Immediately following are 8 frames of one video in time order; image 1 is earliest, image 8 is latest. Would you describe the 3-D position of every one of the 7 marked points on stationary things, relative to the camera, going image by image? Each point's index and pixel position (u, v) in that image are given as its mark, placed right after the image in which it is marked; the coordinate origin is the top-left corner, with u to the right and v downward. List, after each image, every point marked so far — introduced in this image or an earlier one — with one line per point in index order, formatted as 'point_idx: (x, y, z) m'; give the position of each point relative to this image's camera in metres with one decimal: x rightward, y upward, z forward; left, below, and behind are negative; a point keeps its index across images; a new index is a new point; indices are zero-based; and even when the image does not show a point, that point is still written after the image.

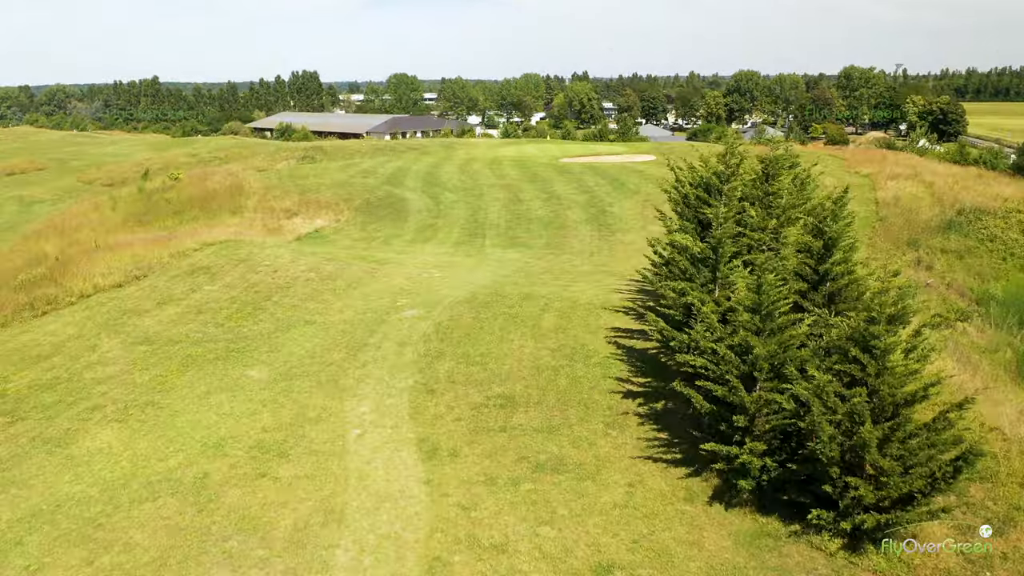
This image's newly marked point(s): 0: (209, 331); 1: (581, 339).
0: (-6.7, -1.0, +18.2) m
1: (+1.4, -1.1, +17.0) m
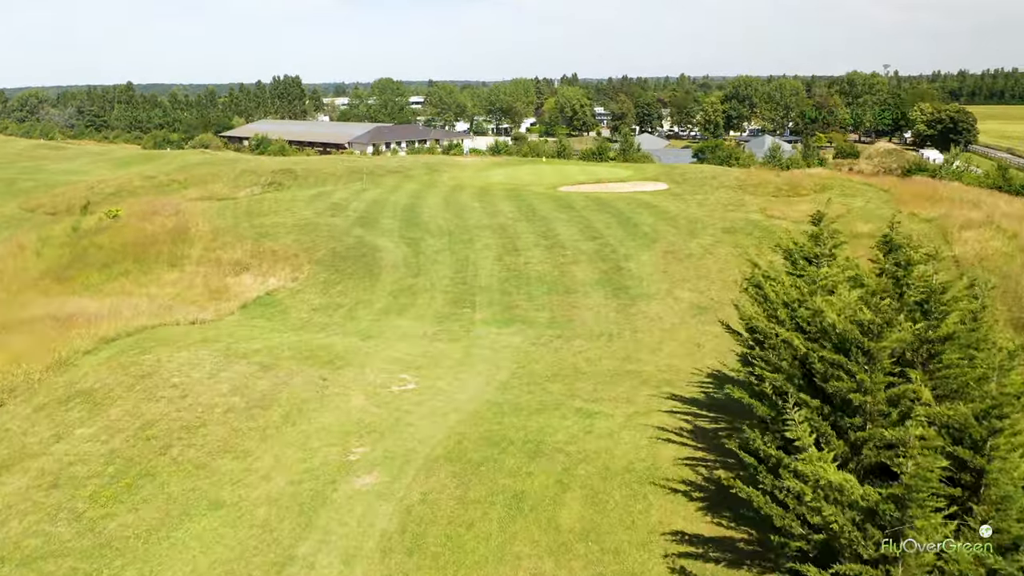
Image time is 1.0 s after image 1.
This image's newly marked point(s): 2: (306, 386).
0: (-6.6, -3.6, +12.0) m
1: (+1.5, -3.6, +10.9) m
2: (-4.4, -2.1, +17.5) m
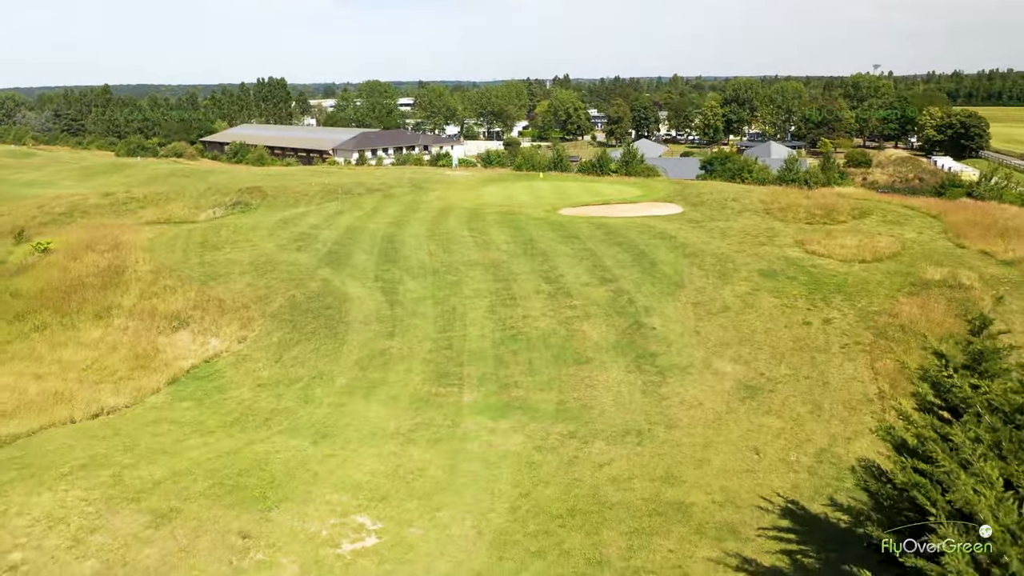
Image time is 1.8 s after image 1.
0: (-6.6, -5.4, +6.5) m
1: (+1.6, -5.4, +5.6) m
2: (-4.4, -3.9, +12.1) m
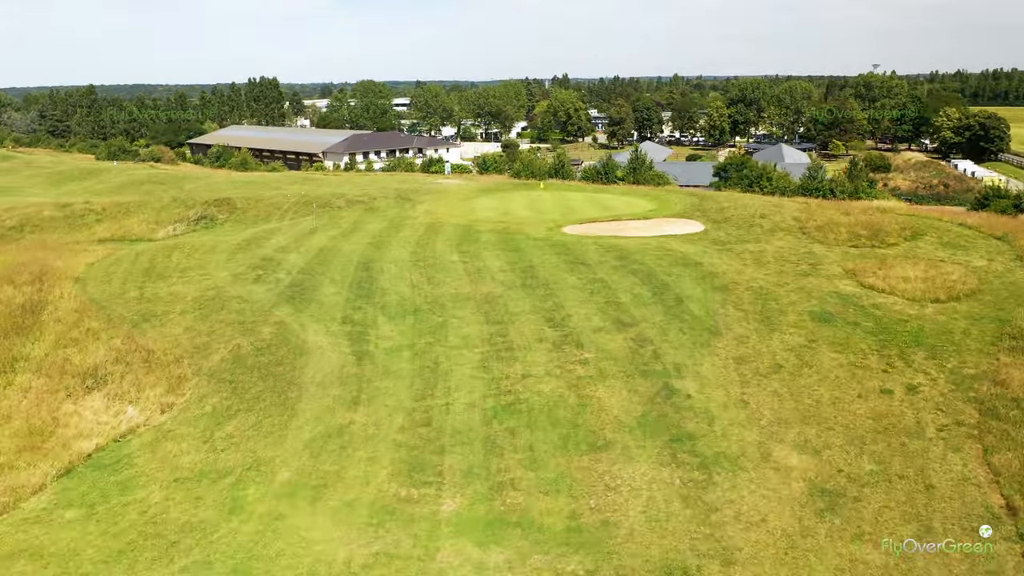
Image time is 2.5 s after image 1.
0: (-6.6, -6.6, +1.5) m
1: (+1.6, -6.7, +0.6) m
2: (-4.4, -5.2, +7.1) m
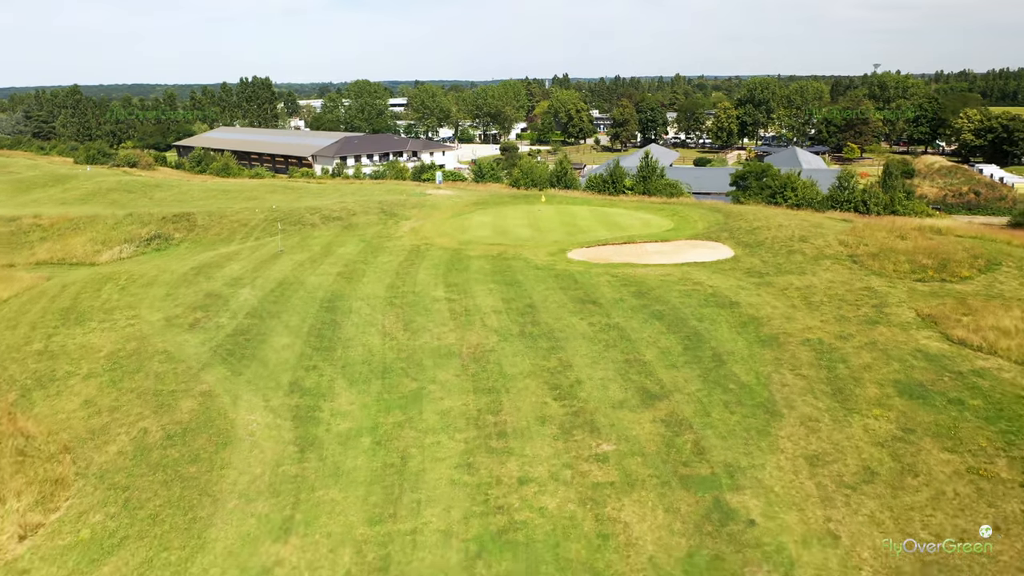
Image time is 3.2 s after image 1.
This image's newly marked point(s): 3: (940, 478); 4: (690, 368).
0: (-6.8, -8.0, -3.7) m
1: (+1.4, -8.0, -4.6) m
2: (-4.6, -6.5, +1.9) m
3: (+7.2, -3.2, +13.8) m
4: (+4.2, -1.9, +19.1) m
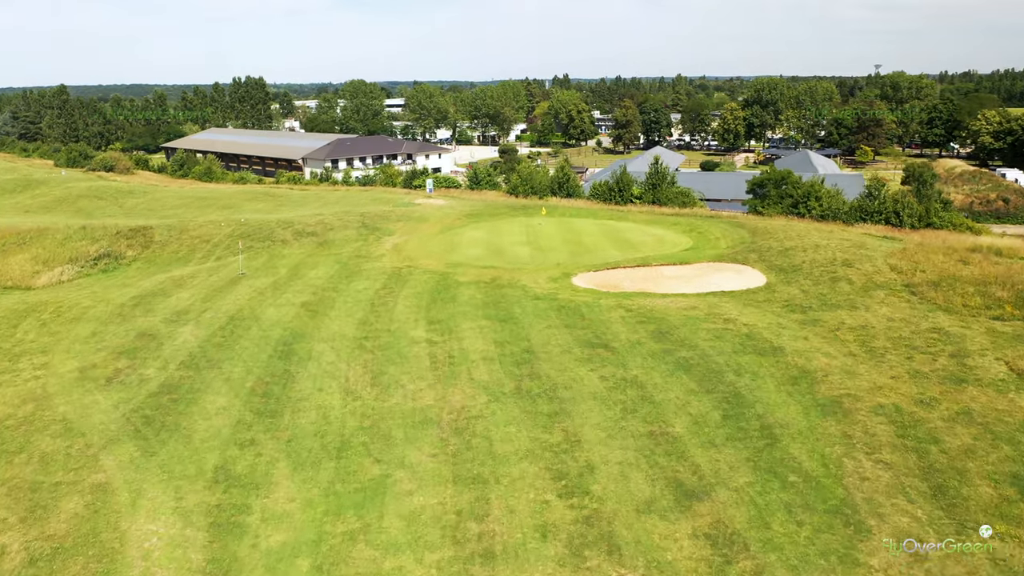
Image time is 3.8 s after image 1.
0: (-6.9, -9.0, -8.0) m
1: (+1.3, -9.0, -8.9) m
2: (-4.7, -7.5, -2.5) m
3: (+7.1, -4.2, +9.4) m
4: (+4.0, -2.9, +14.8) m
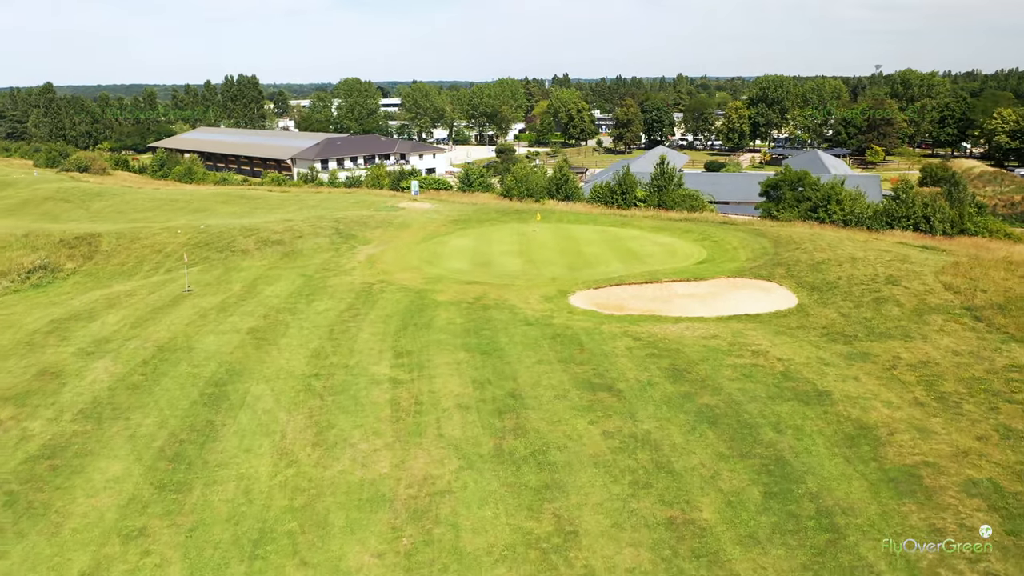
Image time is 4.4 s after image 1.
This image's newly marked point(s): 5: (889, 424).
0: (-7.3, -9.5, -11.8) m
1: (+0.9, -9.6, -12.8) m
2: (-5.1, -8.1, -6.3) m
3: (+6.7, -4.8, +5.6) m
4: (+3.7, -3.5, +10.9) m
5: (+6.6, -2.3, +14.3) m
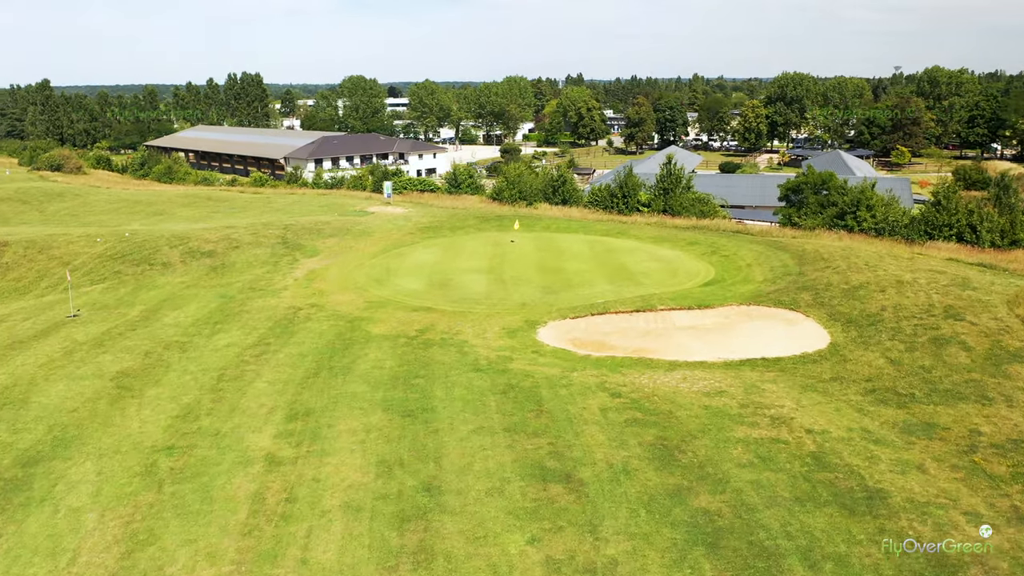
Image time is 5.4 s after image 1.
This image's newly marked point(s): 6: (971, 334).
0: (-9.0, -10.1, -16.6) m
1: (-0.8, -10.2, -17.6) m
2: (-6.7, -8.7, -11.0) m
3: (+5.3, -5.4, +0.6) m
4: (+2.4, -4.1, +6.0) m
5: (+5.3, -3.0, +9.3) m
6: (+9.1, -0.9, +16.1) m
